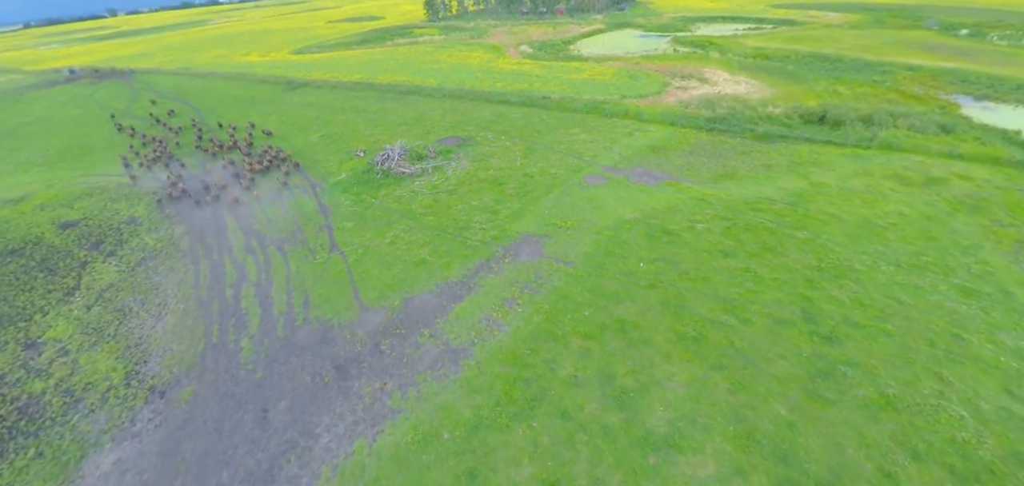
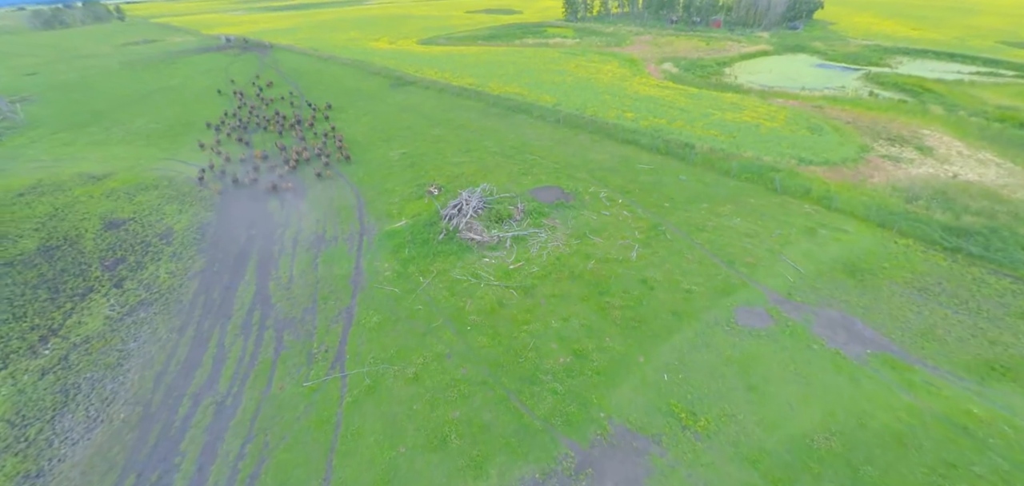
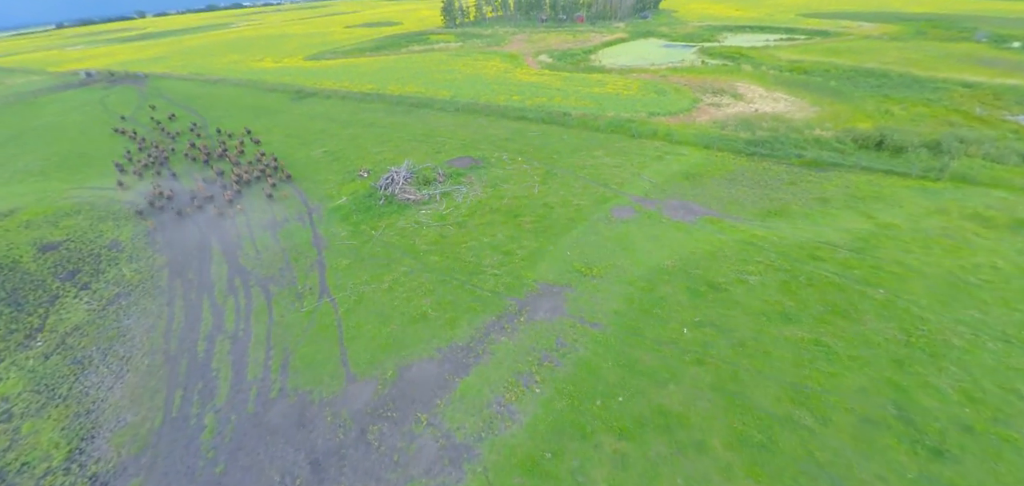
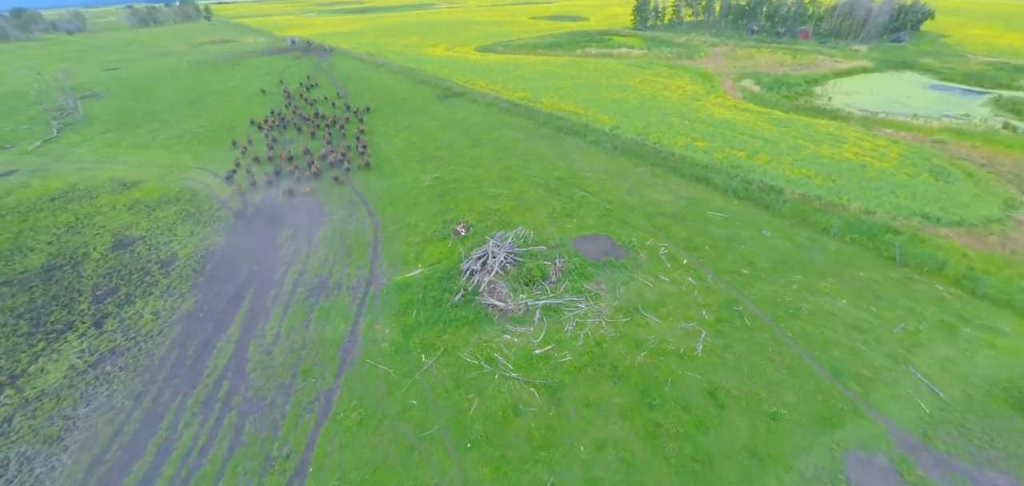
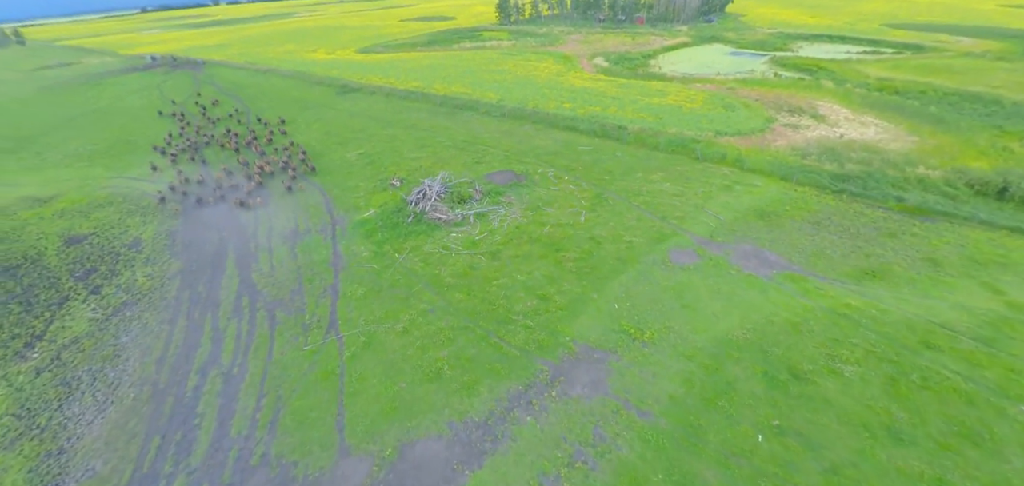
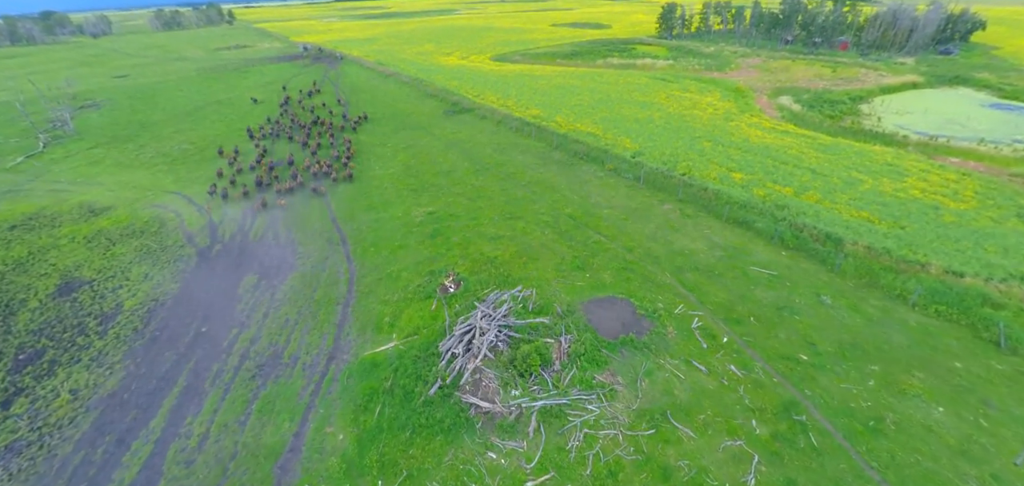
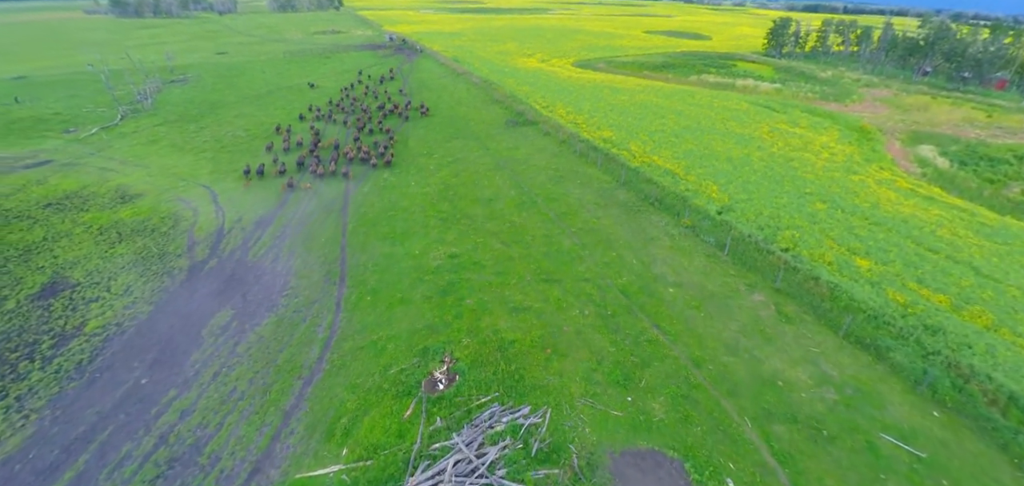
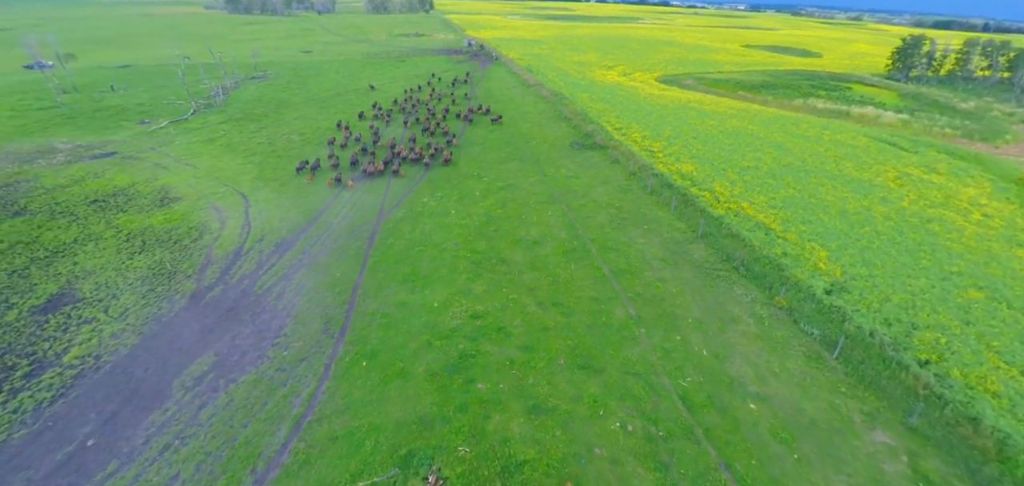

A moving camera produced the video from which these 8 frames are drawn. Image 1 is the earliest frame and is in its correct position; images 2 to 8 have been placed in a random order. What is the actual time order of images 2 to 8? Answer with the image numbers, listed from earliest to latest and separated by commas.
3, 5, 2, 4, 6, 7, 8
